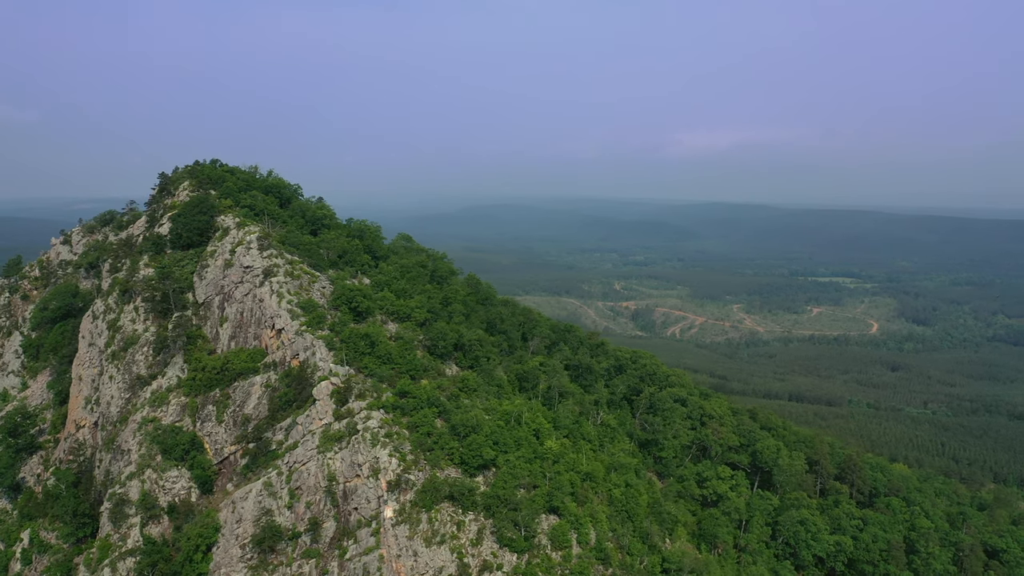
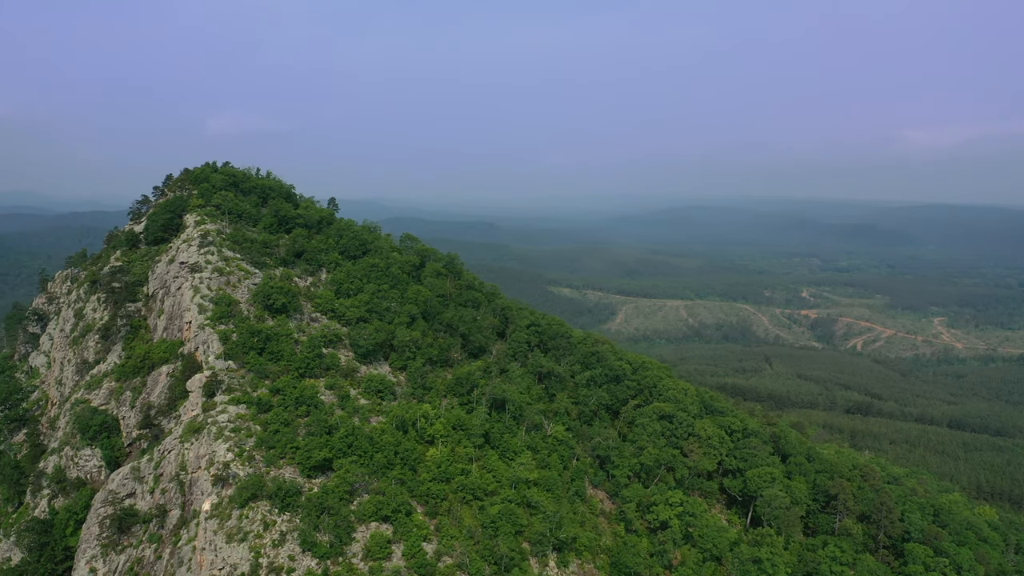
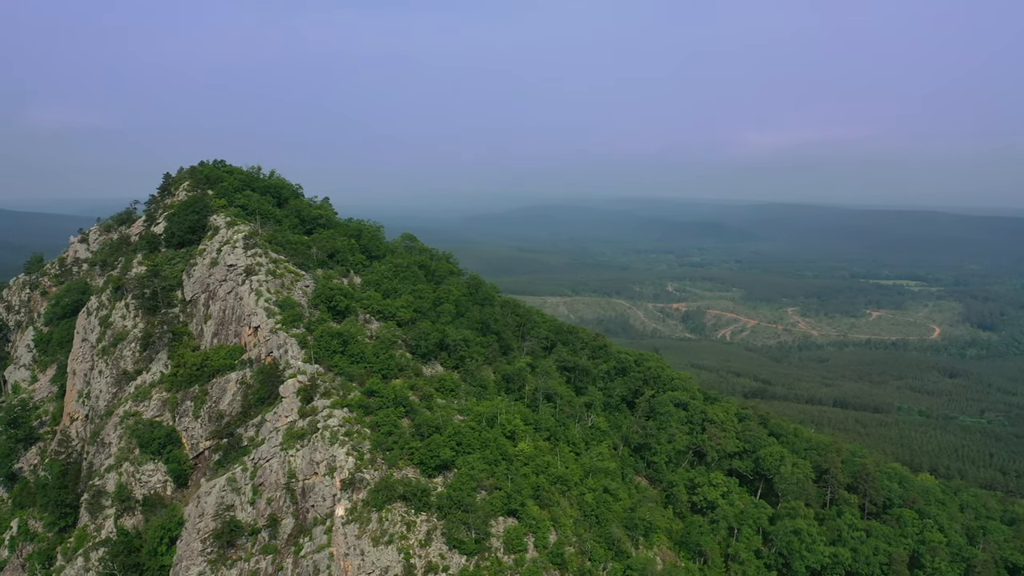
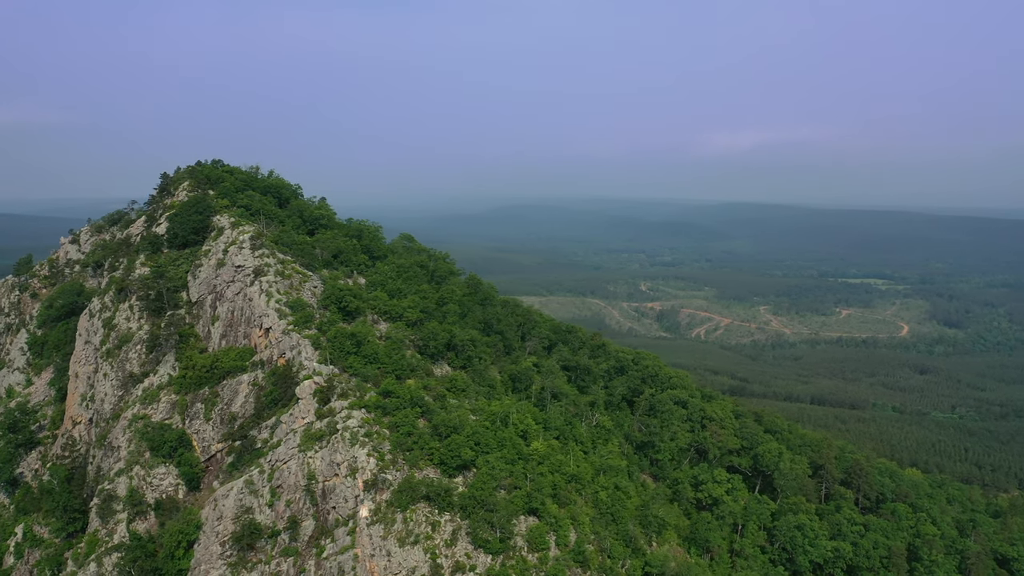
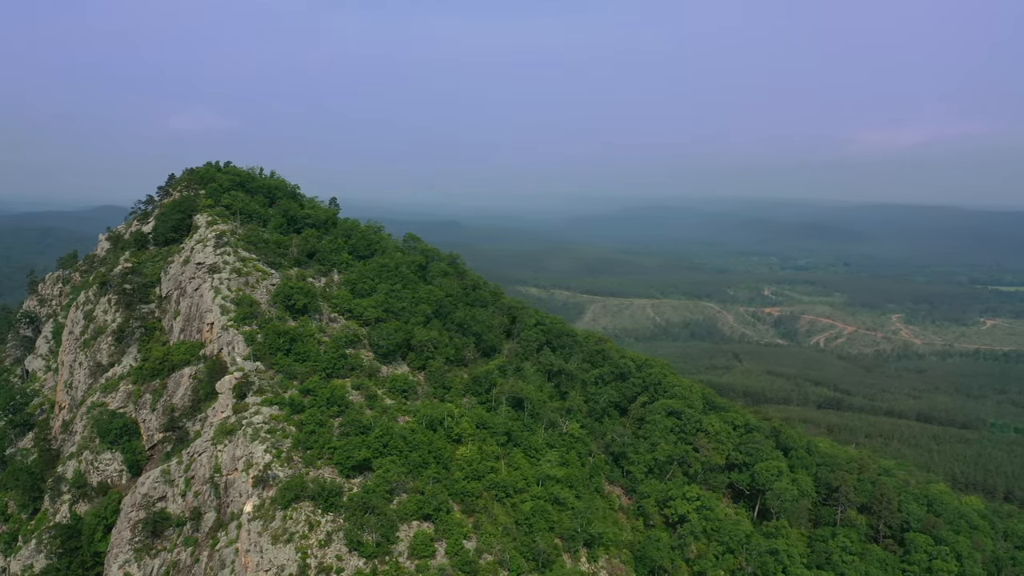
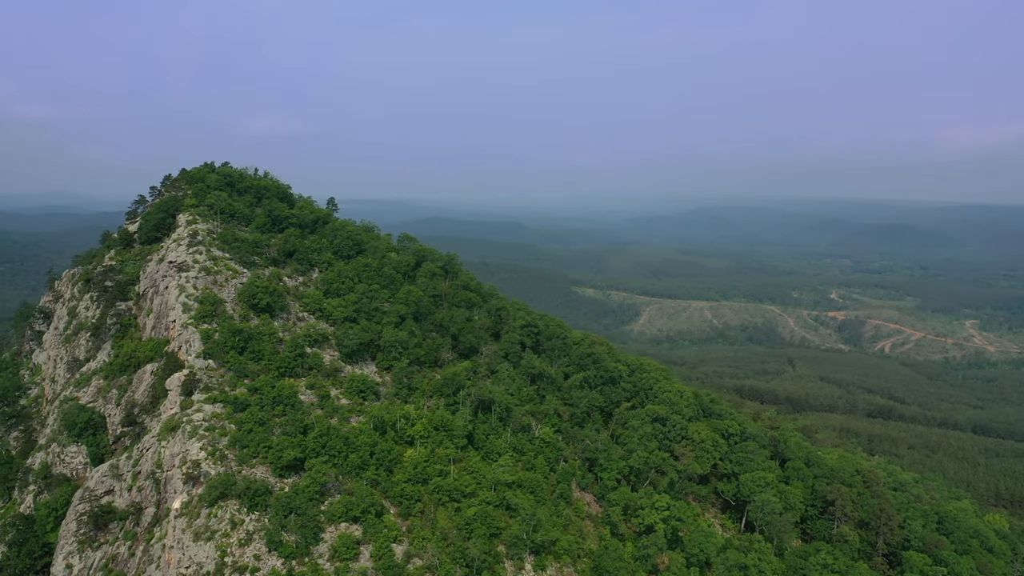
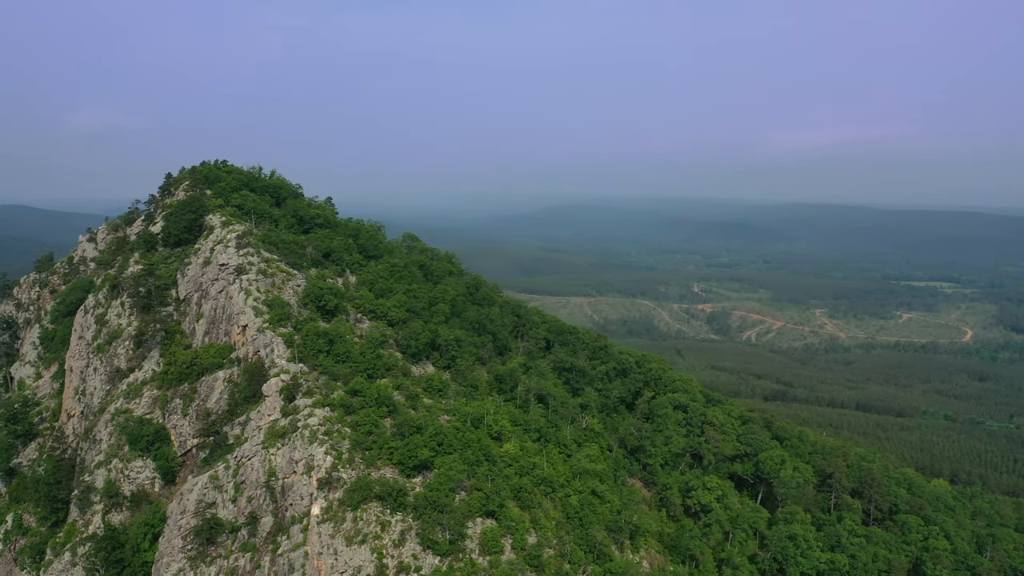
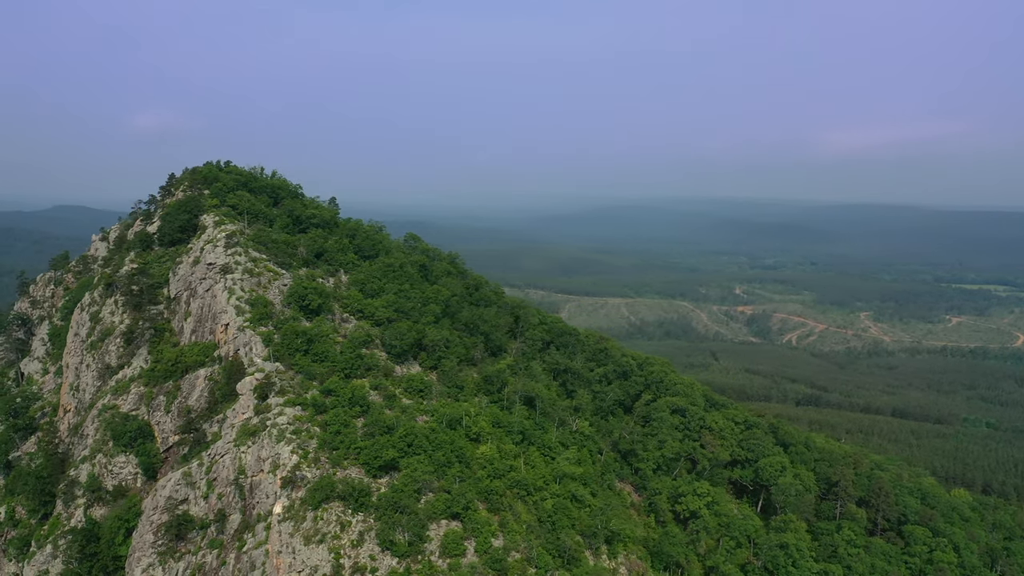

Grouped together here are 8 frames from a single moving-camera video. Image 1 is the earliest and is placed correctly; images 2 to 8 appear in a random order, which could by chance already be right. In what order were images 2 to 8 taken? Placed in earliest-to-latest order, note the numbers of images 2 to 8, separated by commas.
4, 3, 7, 8, 5, 2, 6
